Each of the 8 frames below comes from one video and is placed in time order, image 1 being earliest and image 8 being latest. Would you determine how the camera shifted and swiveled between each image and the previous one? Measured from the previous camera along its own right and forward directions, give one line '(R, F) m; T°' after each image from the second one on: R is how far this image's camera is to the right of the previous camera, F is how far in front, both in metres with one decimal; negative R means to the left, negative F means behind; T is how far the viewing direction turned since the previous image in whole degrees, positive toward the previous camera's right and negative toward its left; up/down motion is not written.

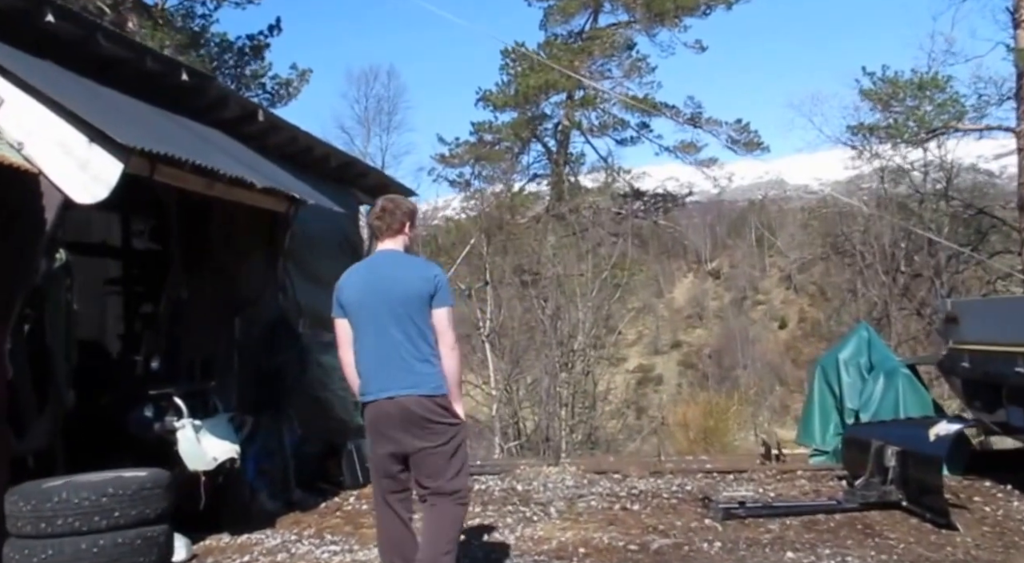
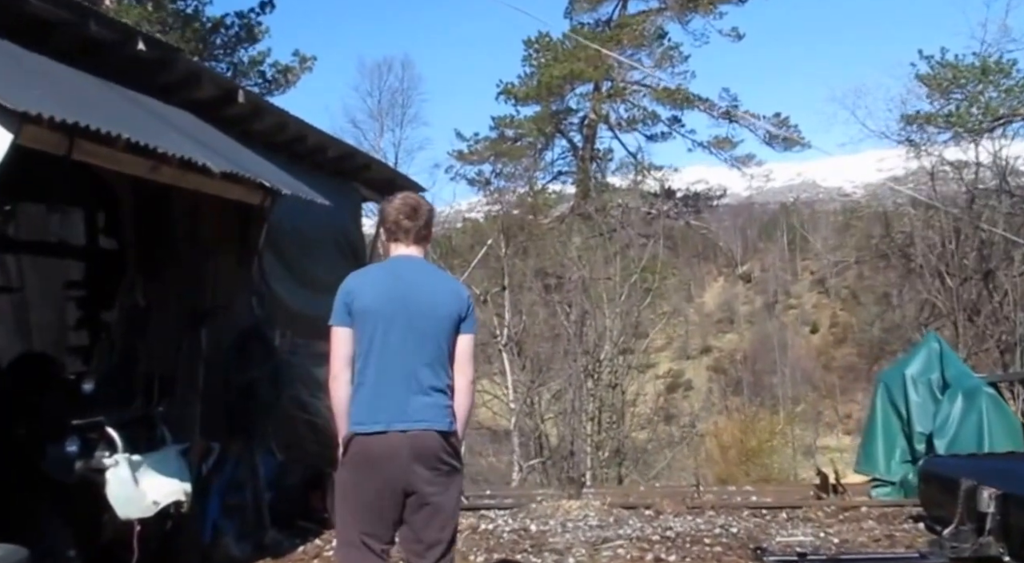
(+0.1, +1.0) m; -2°
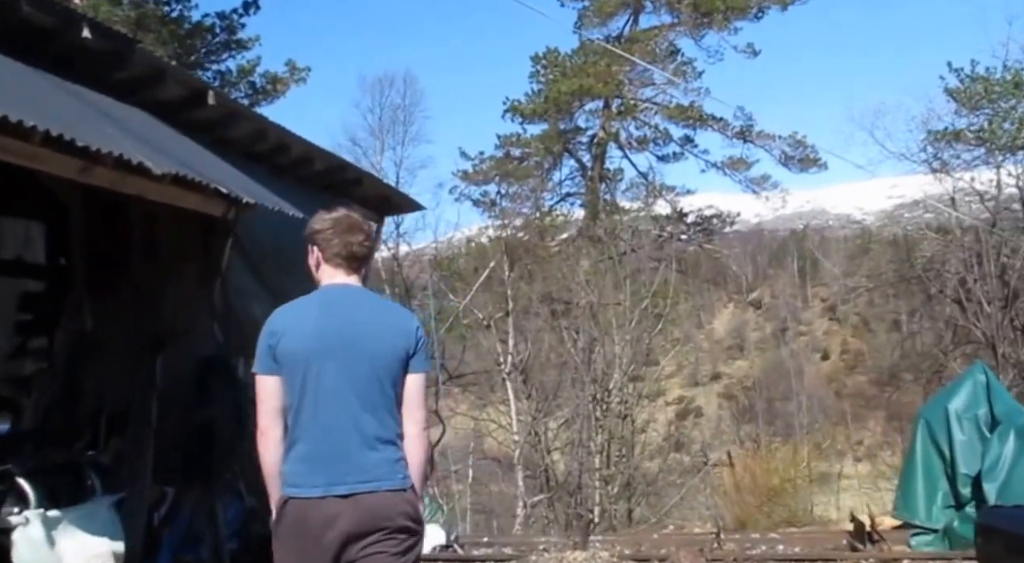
(+0.1, +0.6) m; -1°
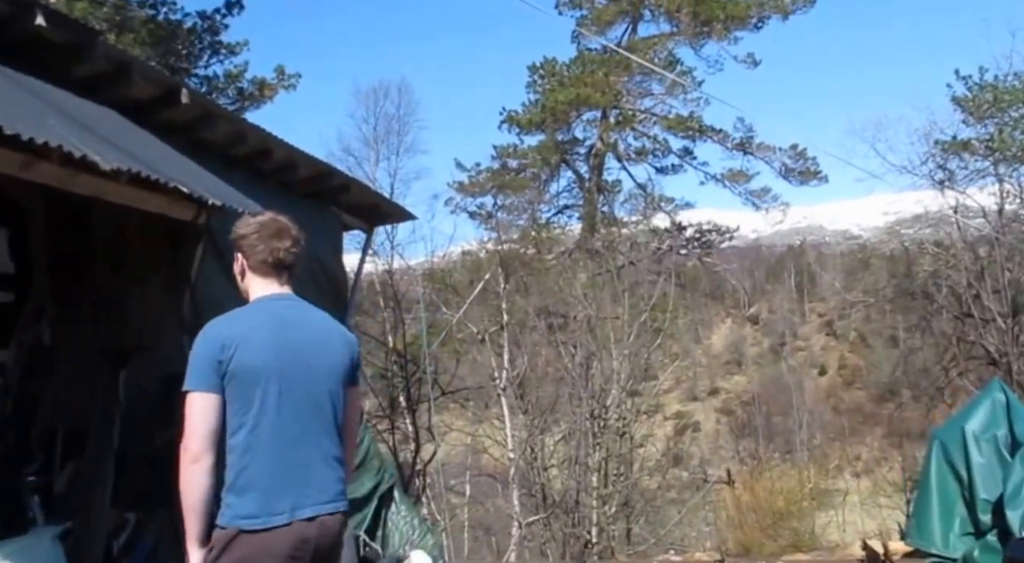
(0.0, +0.3) m; 0°
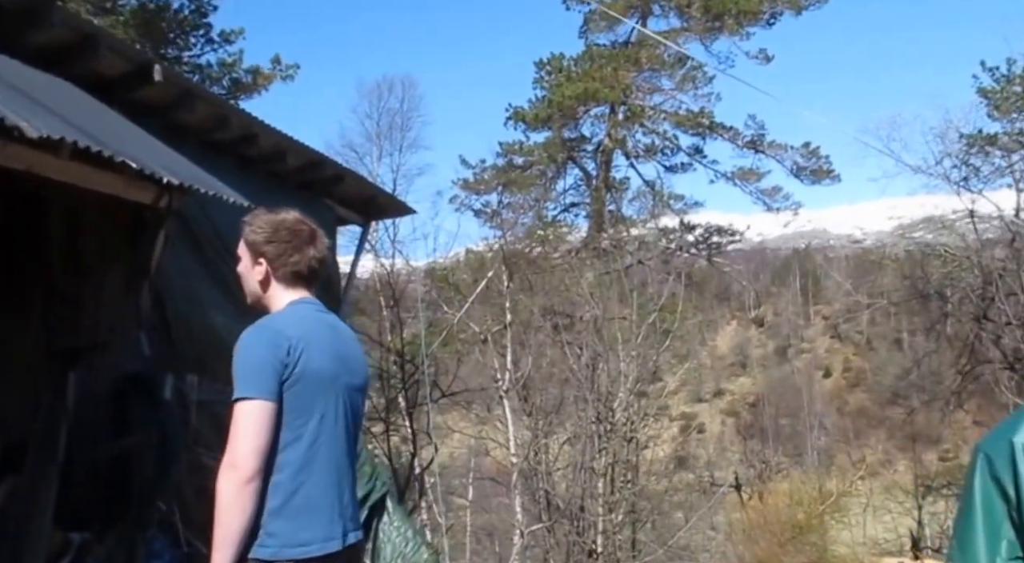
(0.0, +0.4) m; 0°
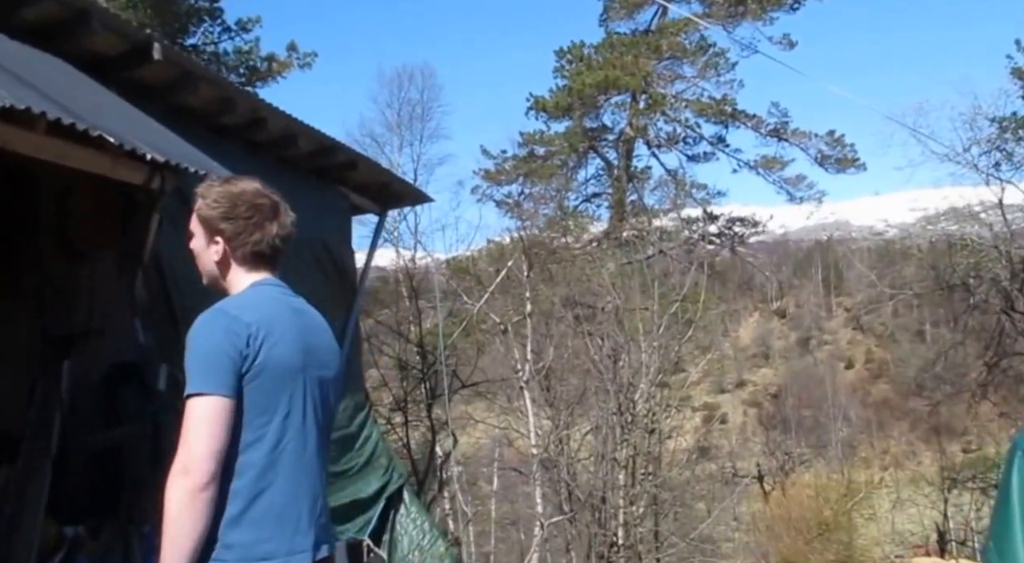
(0.0, +0.1) m; -1°
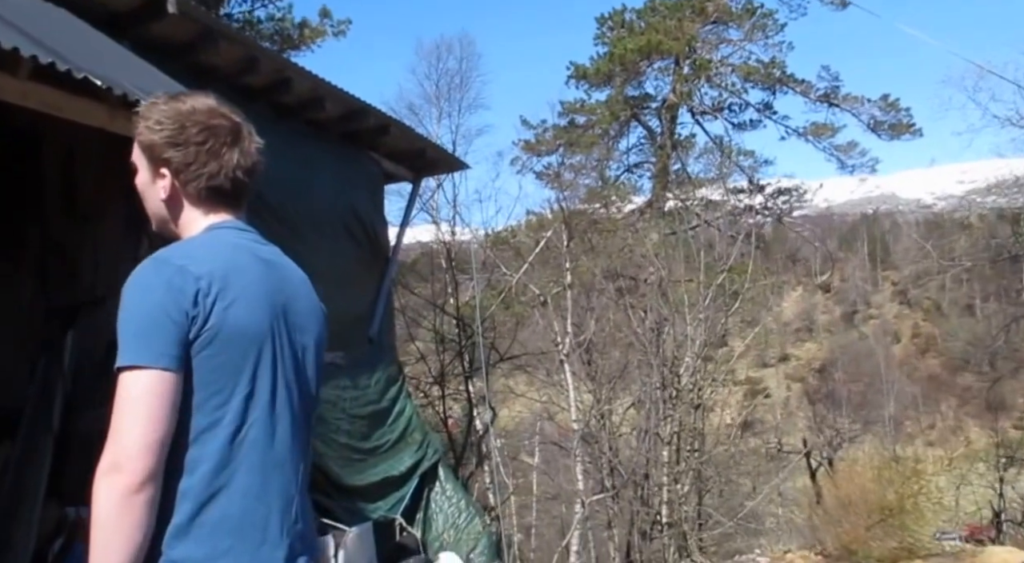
(0.0, +0.3) m; -2°
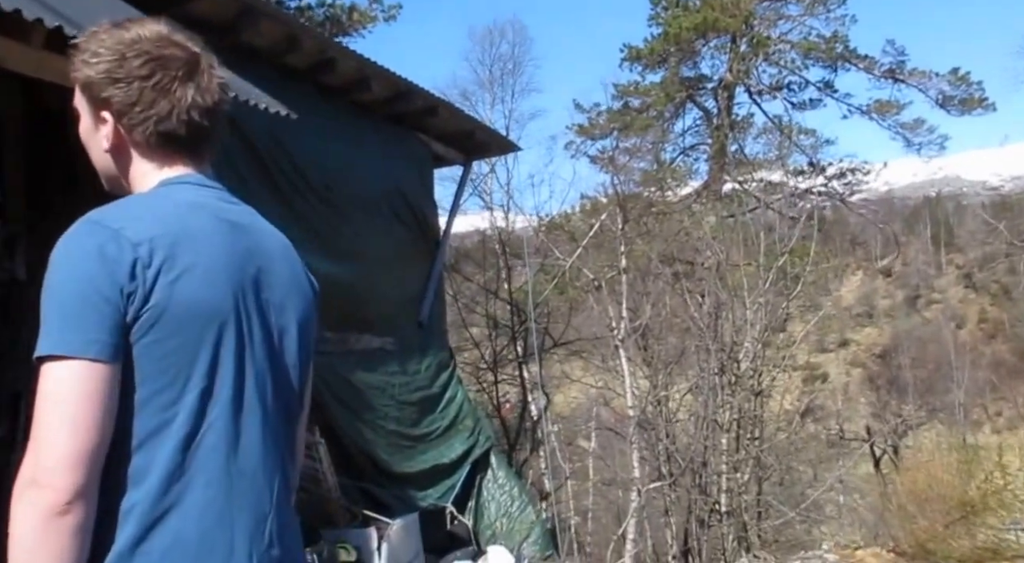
(0.0, +0.2) m; -3°
